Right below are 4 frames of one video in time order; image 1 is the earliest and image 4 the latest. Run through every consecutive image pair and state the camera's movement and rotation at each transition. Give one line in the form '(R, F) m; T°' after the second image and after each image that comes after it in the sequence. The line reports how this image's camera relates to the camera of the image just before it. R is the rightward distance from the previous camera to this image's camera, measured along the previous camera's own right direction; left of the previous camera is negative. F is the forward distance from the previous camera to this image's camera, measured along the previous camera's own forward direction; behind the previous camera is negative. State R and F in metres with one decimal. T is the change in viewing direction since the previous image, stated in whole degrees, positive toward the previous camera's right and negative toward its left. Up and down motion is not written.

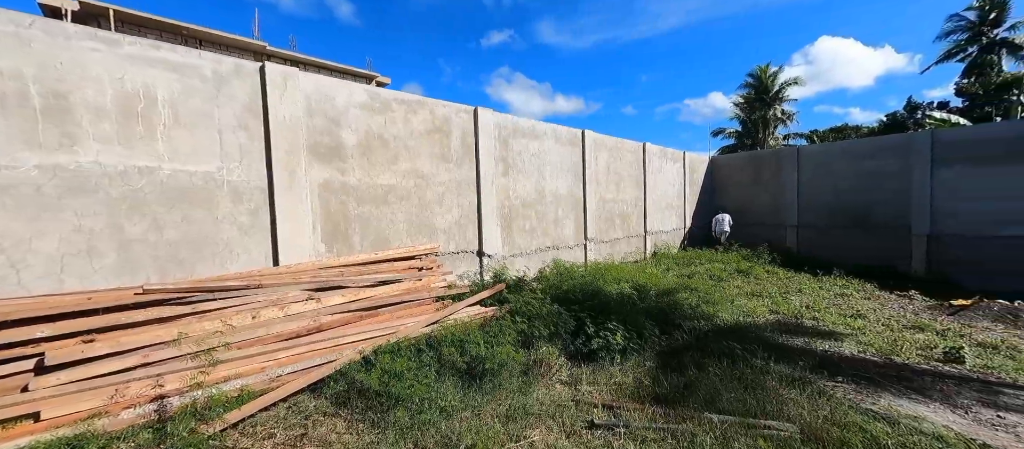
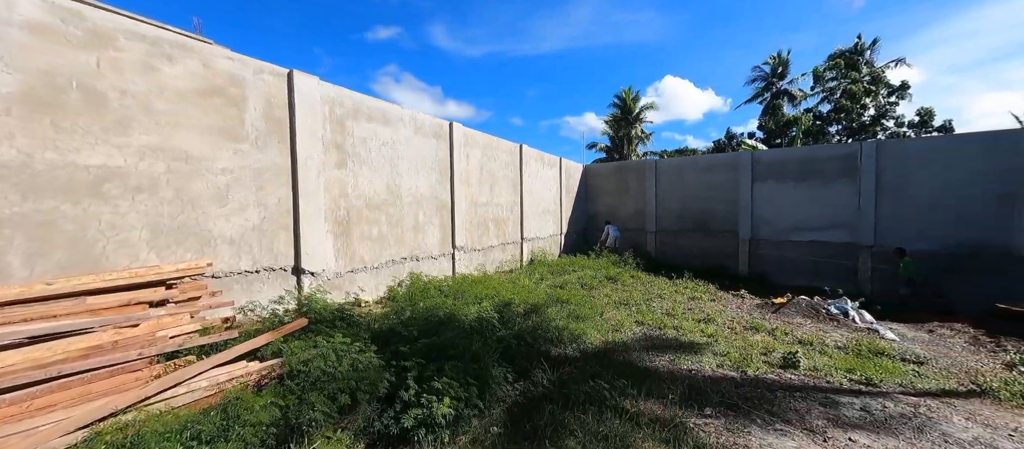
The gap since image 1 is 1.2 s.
(+0.6, +0.8) m; +17°
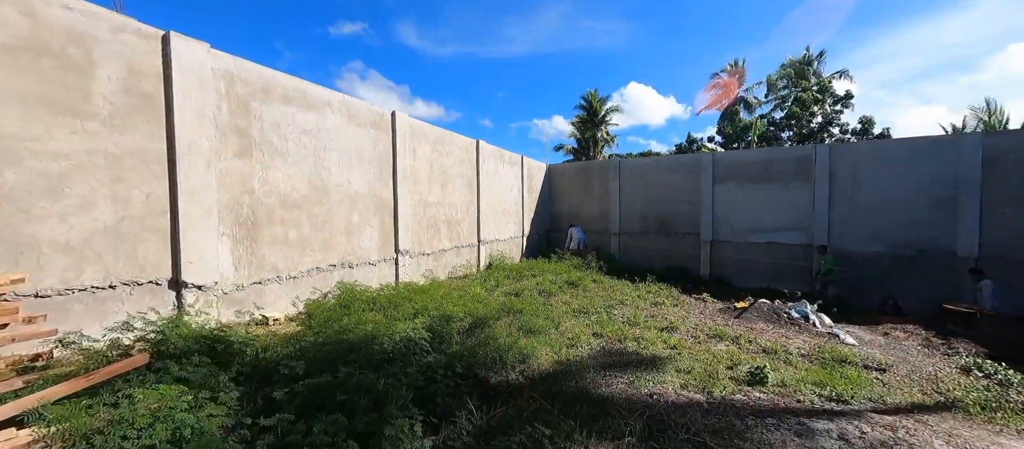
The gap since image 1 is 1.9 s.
(+0.3, +0.5) m; +5°
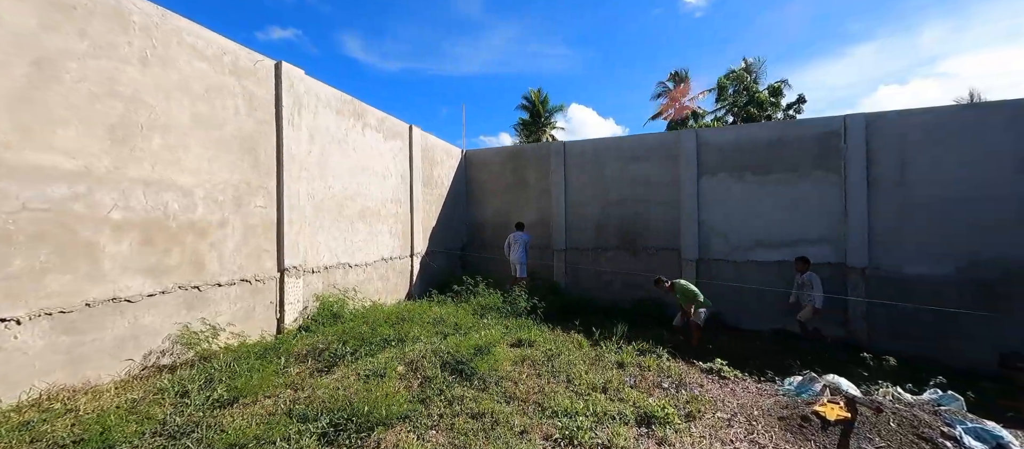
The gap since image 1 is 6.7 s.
(+1.1, +3.4) m; +8°
